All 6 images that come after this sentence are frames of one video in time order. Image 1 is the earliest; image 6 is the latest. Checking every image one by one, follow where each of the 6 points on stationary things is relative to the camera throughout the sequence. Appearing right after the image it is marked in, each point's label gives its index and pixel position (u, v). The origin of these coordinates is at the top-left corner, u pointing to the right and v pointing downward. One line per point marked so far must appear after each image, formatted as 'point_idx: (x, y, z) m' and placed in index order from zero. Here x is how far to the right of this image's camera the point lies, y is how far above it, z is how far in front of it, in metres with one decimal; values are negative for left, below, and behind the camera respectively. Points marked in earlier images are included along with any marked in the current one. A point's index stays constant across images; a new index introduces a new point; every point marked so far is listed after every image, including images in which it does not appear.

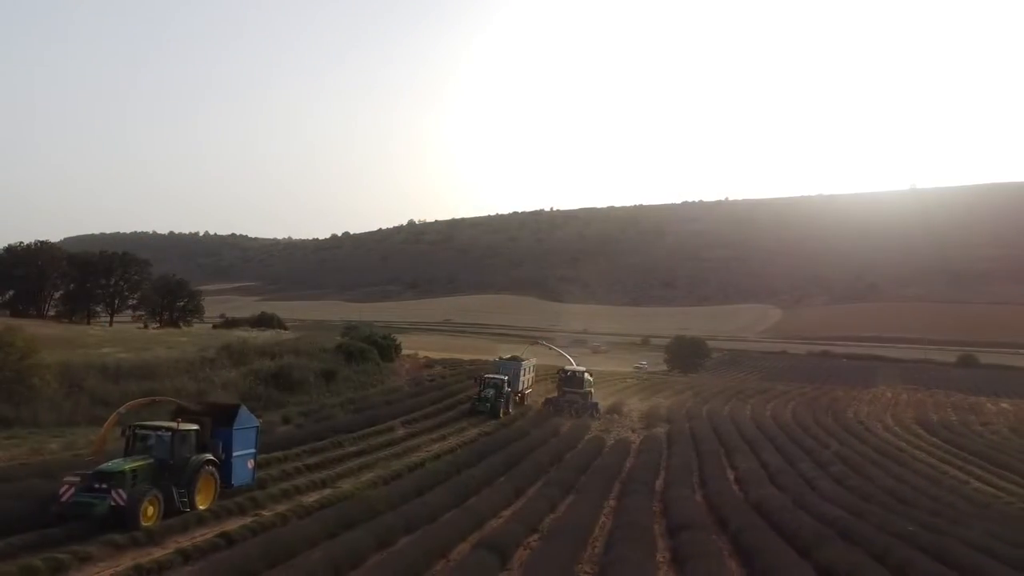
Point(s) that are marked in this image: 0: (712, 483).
0: (+4.5, -4.4, +17.2) m
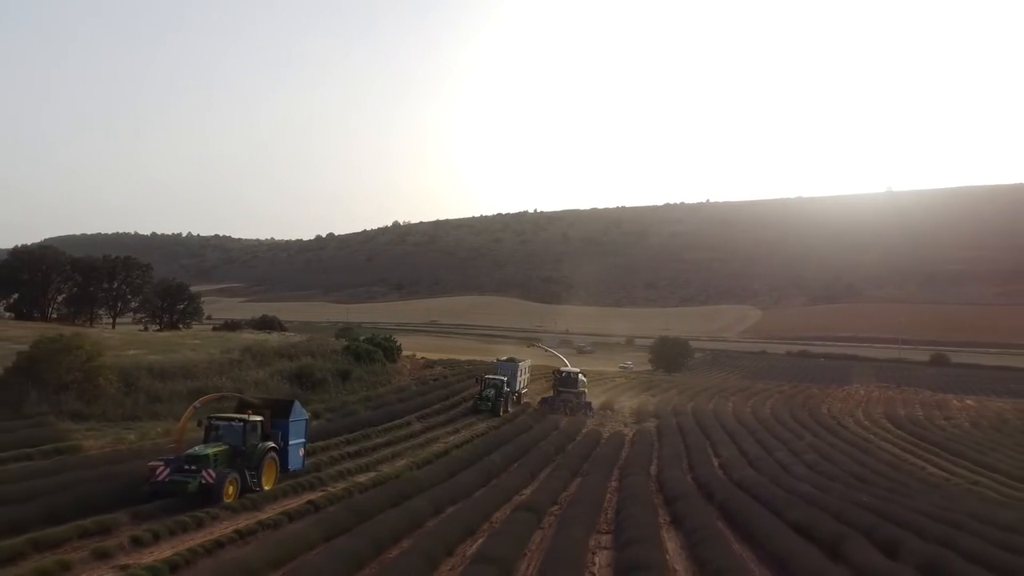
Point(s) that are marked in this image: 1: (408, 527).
0: (+4.9, -4.7, +19.9) m
1: (-1.6, -3.8, +12.2) m
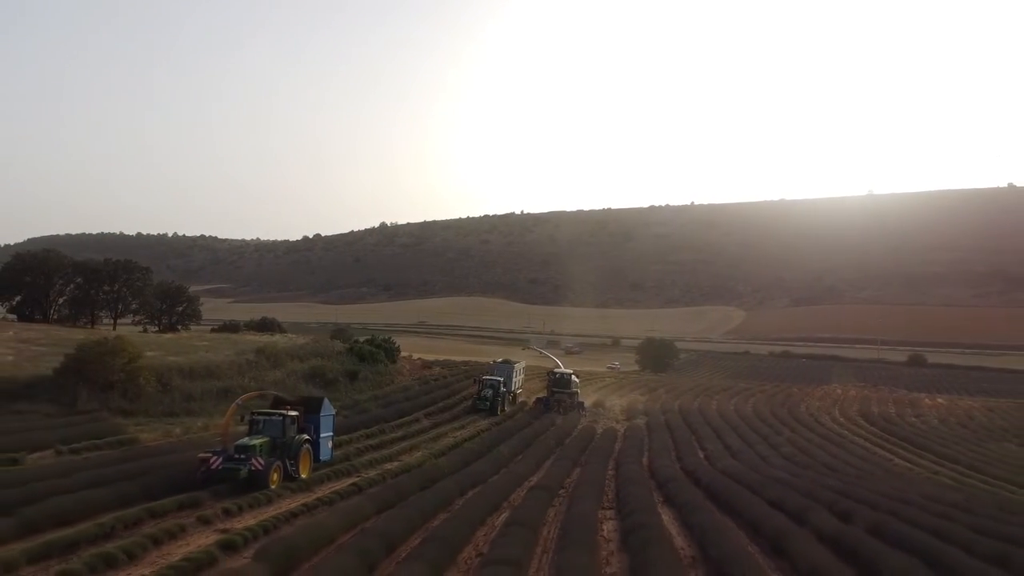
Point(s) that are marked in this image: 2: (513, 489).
0: (+5.1, -4.9, +22.1) m
1: (-1.3, -4.0, +14.3) m
2: (0.0, -4.3, +16.3) m
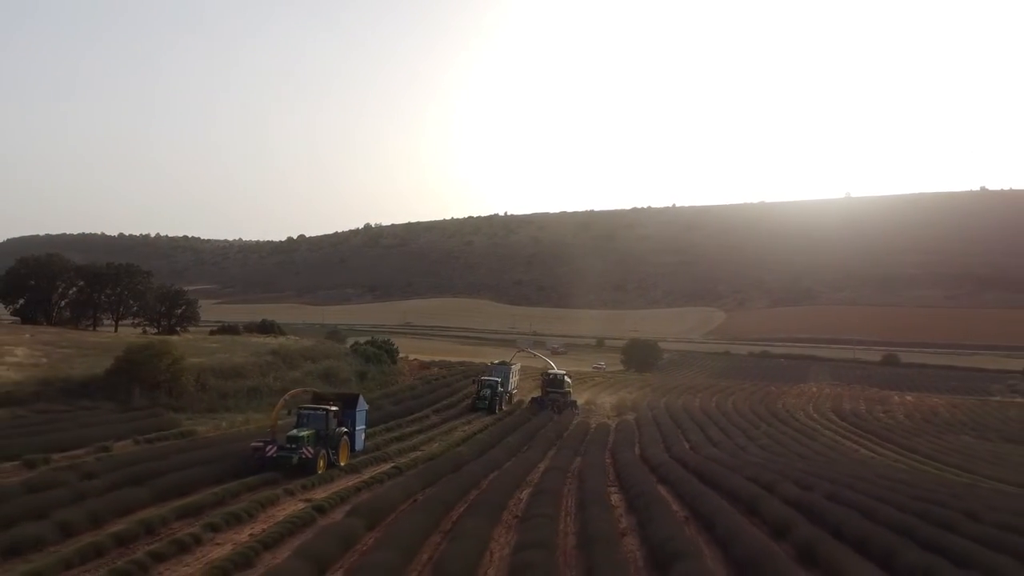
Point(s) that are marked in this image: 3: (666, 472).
0: (+5.3, -5.2, +24.9) m
1: (-0.8, -4.3, +16.9) m
2: (+0.4, -4.6, +19.0) m
3: (+3.8, -4.5, +18.7) m
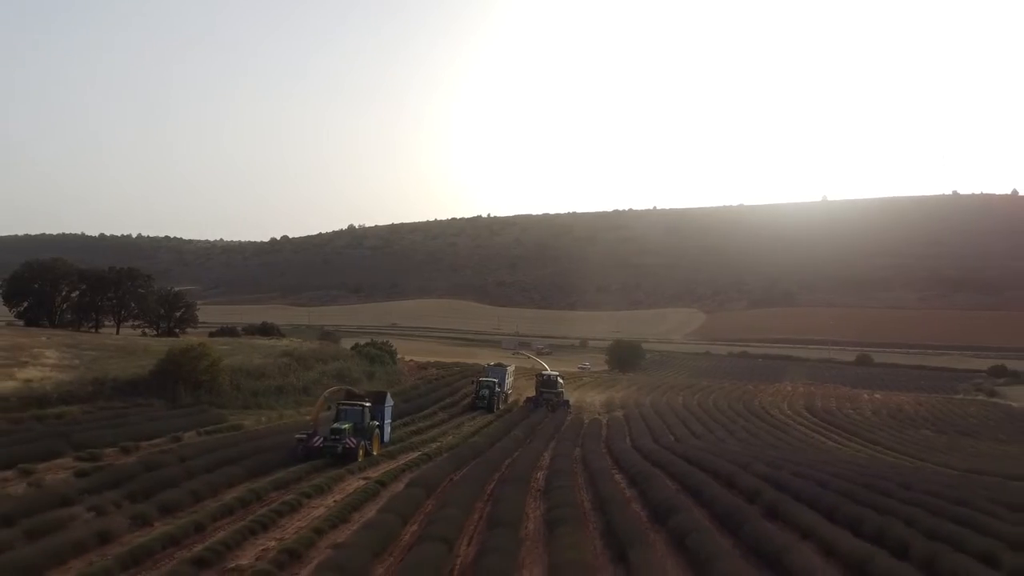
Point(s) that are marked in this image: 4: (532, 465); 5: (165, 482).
0: (+5.5, -5.5, +28.0) m
1: (-0.4, -4.7, +19.9) m
2: (+0.7, -4.9, +21.9) m
3: (+4.1, -4.9, +21.7) m
4: (+0.5, -4.7, +19.8) m
5: (-6.4, -3.5, +13.9) m
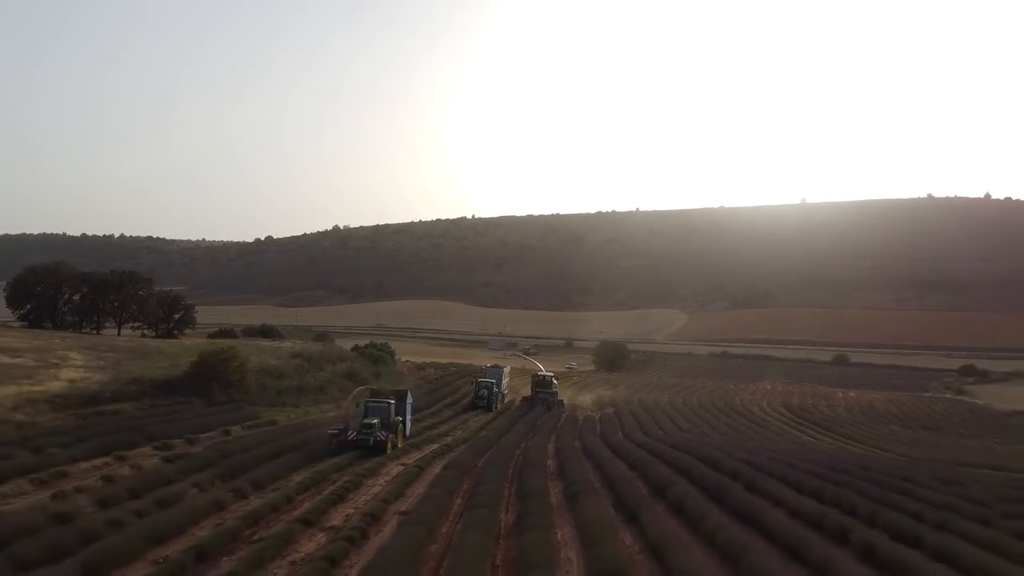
0: (+5.7, -5.8, +30.9) m
1: (-0.1, -5.0, +22.6) m
2: (+1.0, -5.2, +24.7) m
3: (+4.4, -5.2, +24.5) m
4: (+0.9, -5.0, +22.5) m
5: (-5.8, -3.9, +16.4) m
